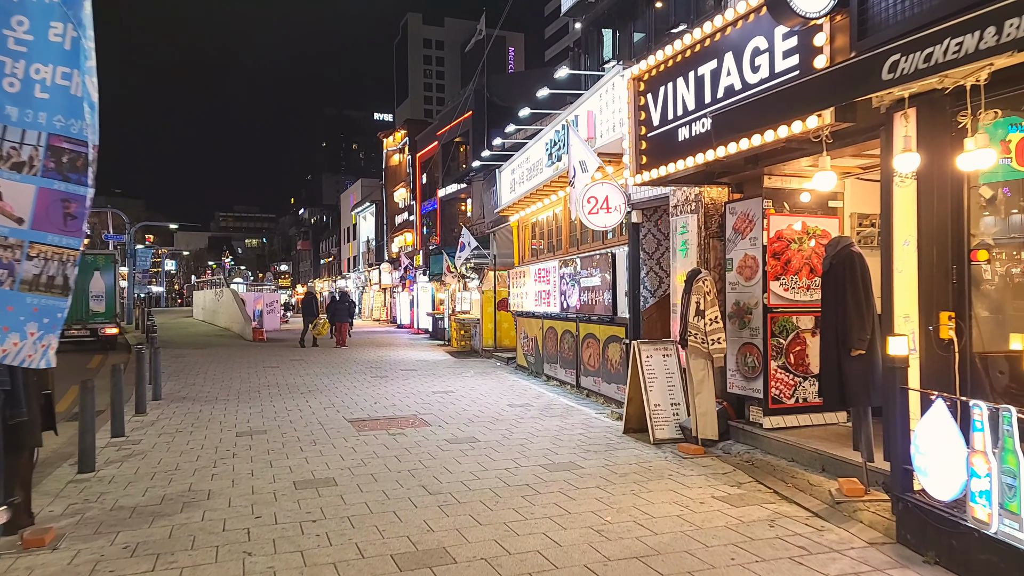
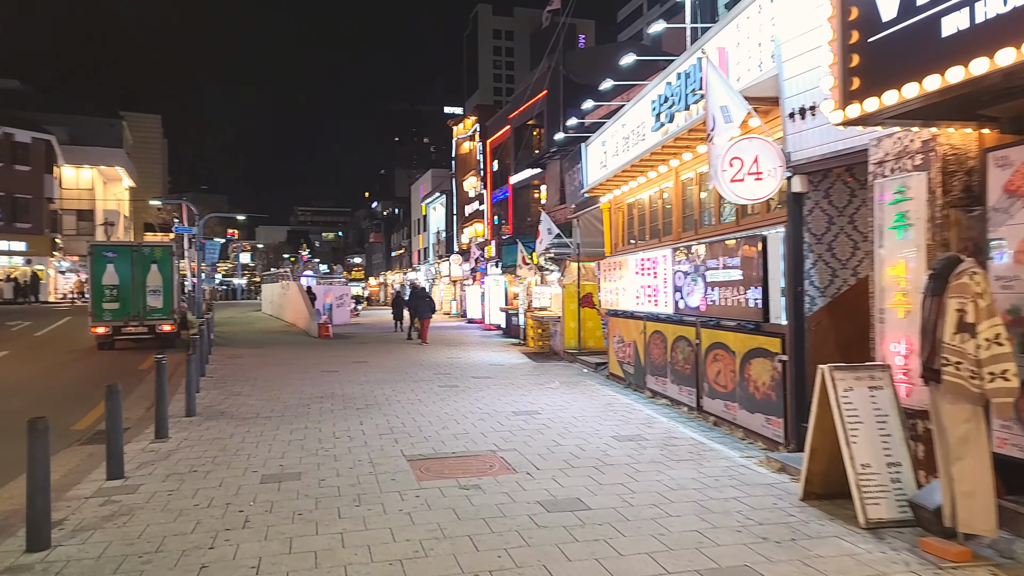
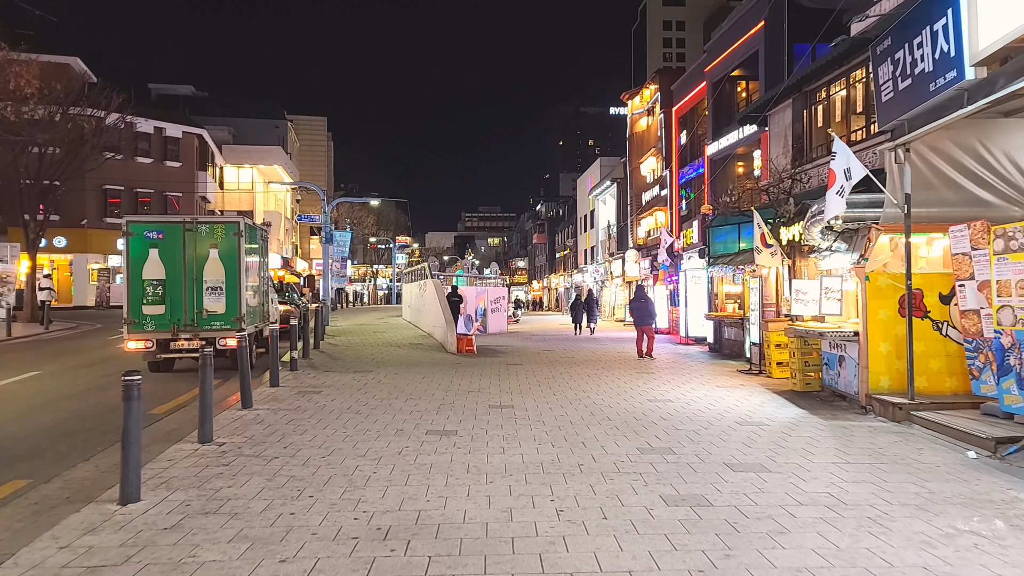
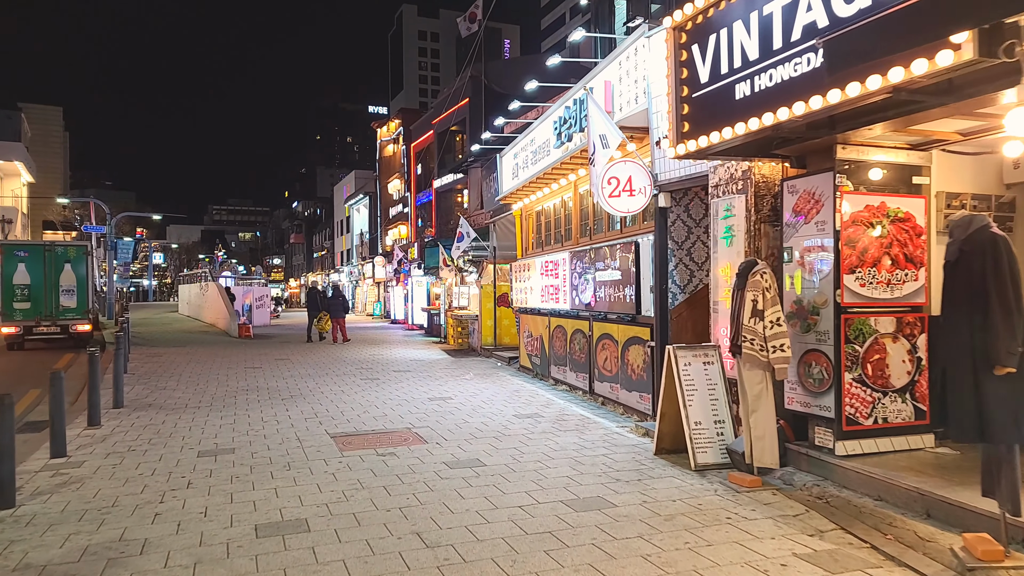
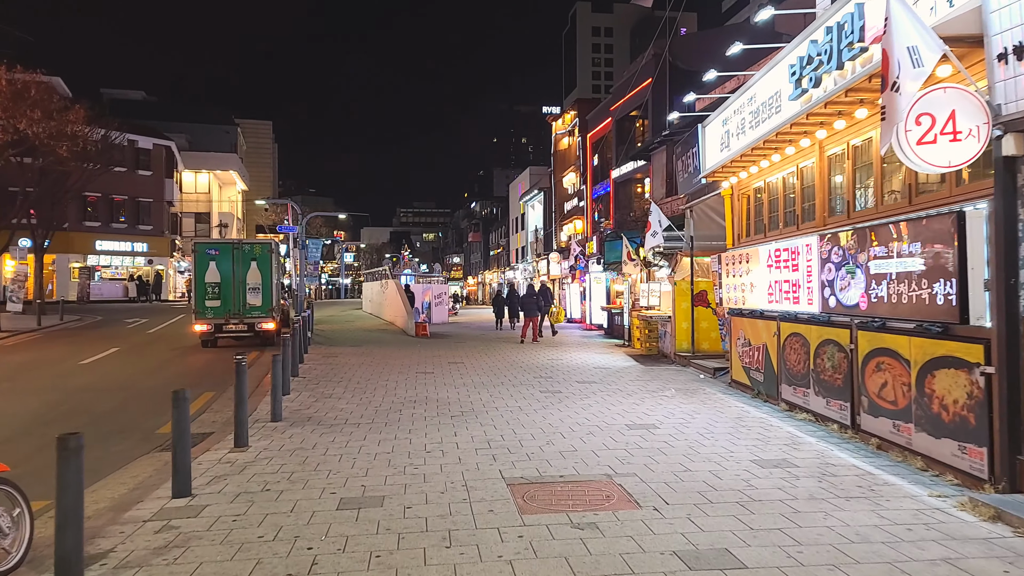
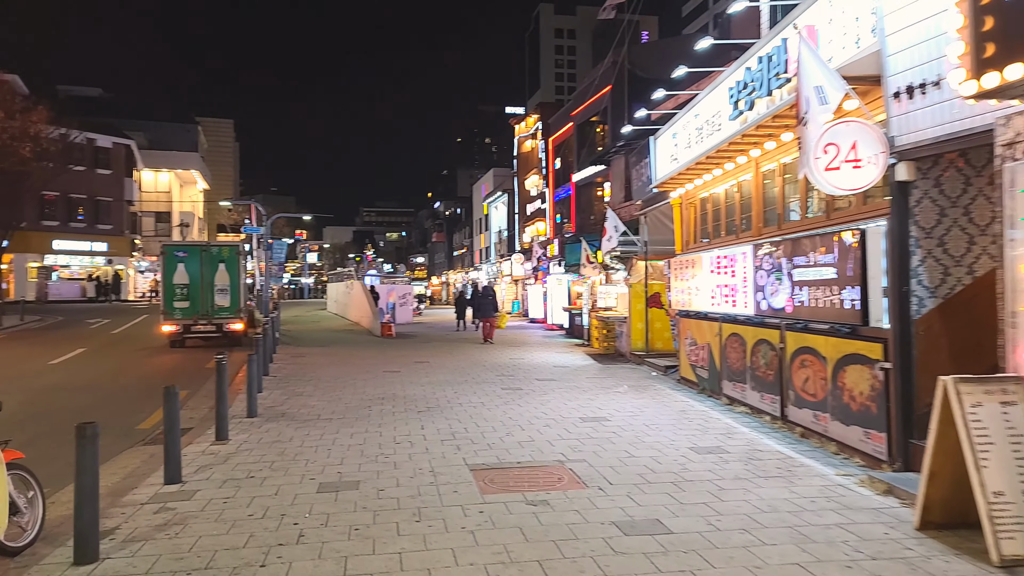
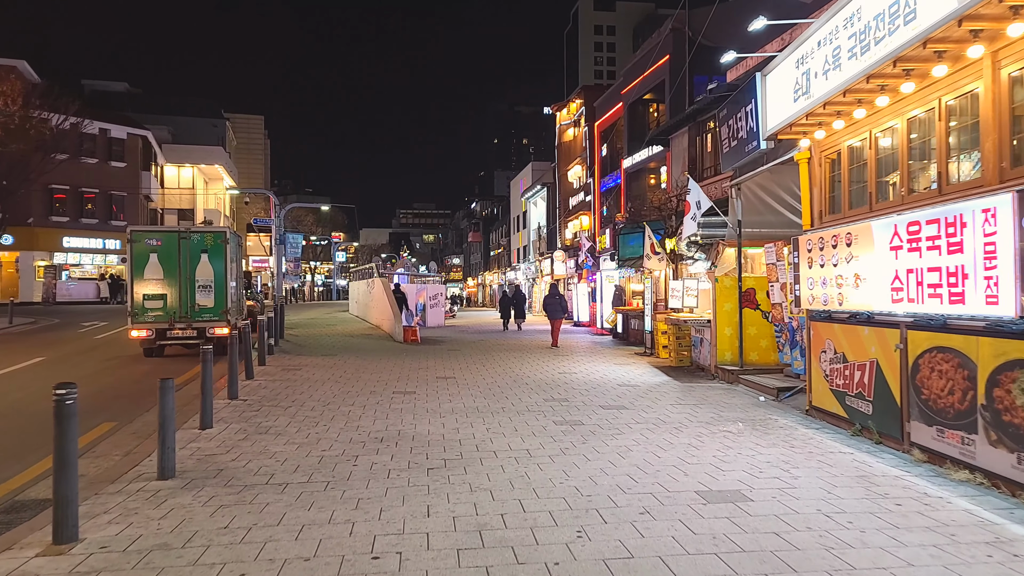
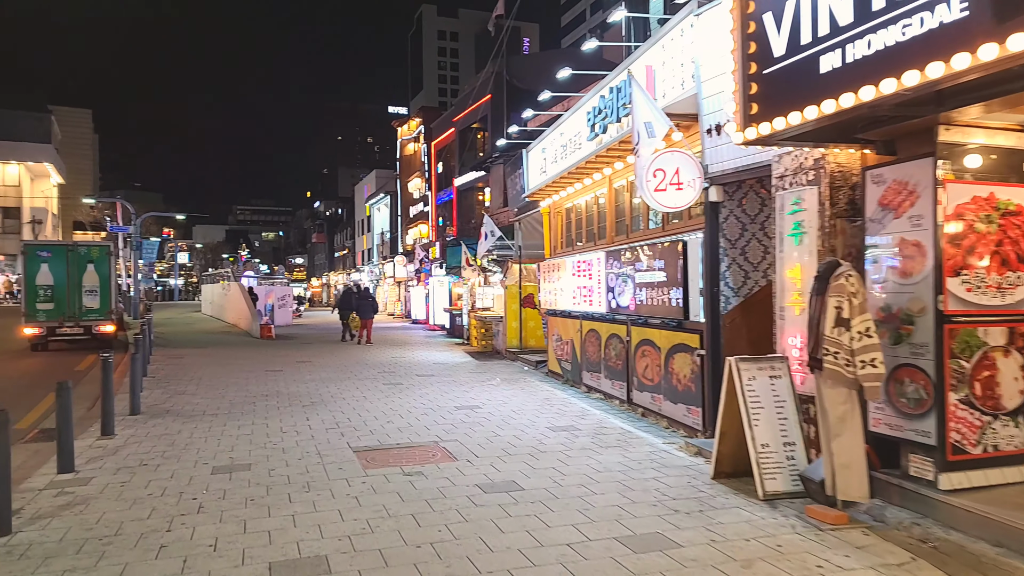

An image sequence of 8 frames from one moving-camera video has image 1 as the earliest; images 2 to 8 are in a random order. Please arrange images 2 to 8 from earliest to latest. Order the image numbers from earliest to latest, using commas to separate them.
4, 8, 2, 6, 5, 7, 3
